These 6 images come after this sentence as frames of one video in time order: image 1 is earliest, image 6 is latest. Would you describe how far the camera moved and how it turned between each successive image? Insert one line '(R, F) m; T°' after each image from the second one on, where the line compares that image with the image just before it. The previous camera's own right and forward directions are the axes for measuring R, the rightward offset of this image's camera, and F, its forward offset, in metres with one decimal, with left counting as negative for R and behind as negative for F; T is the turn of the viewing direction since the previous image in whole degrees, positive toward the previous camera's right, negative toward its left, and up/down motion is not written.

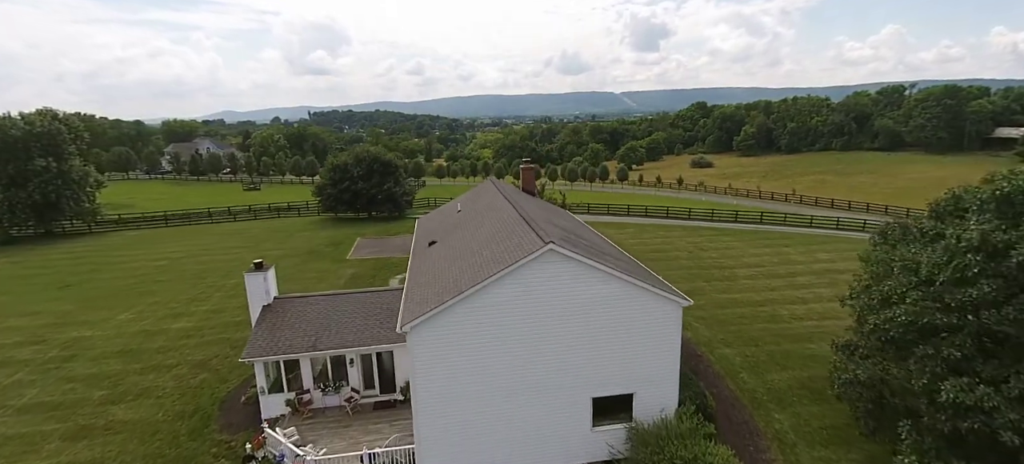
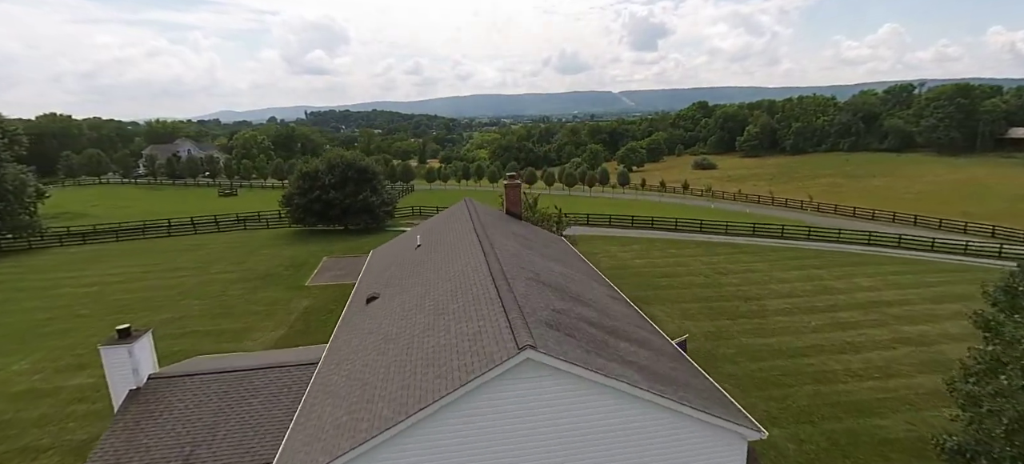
(+0.4, +3.0) m; 0°
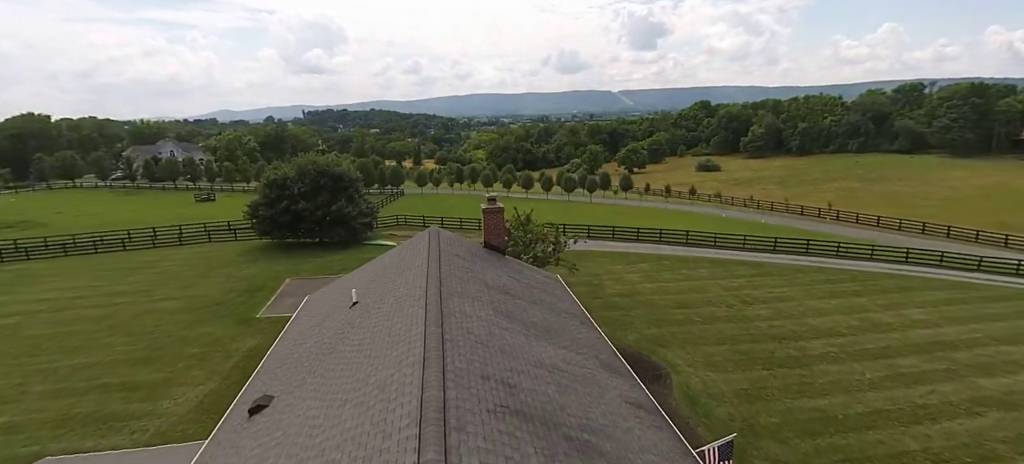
(+0.3, +2.6) m; 0°
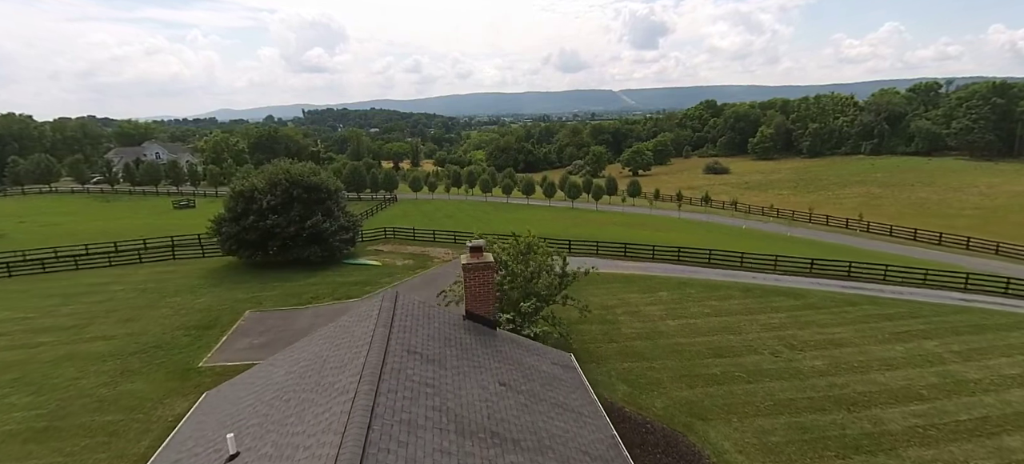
(+0.1, +2.7) m; 0°
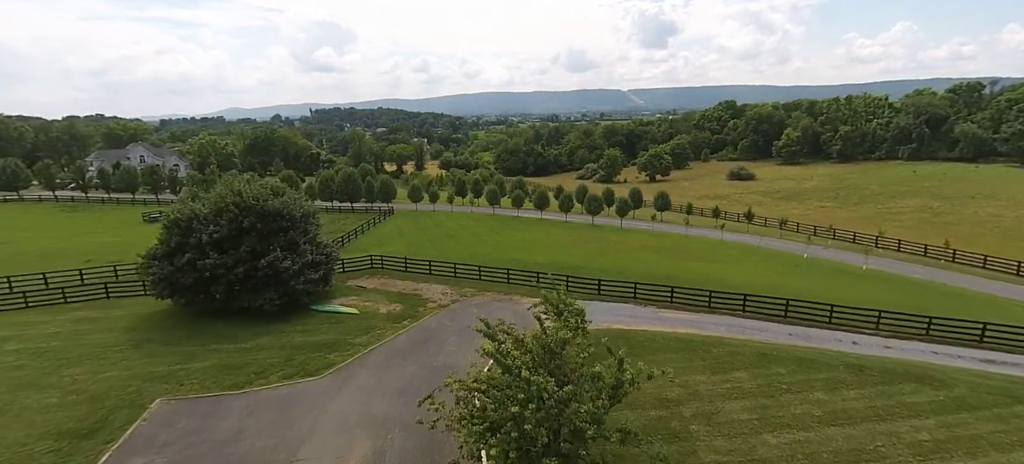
(-0.3, +4.6) m; -1°
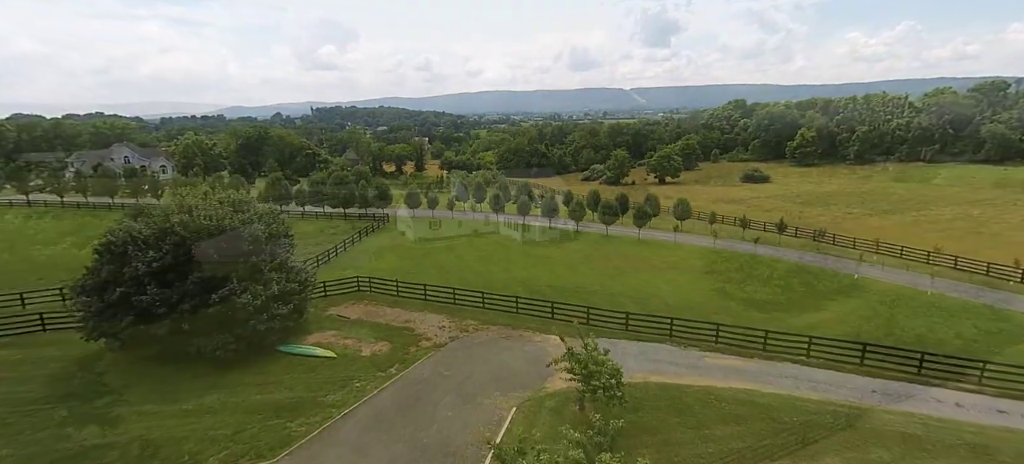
(-0.3, +2.9) m; 0°
